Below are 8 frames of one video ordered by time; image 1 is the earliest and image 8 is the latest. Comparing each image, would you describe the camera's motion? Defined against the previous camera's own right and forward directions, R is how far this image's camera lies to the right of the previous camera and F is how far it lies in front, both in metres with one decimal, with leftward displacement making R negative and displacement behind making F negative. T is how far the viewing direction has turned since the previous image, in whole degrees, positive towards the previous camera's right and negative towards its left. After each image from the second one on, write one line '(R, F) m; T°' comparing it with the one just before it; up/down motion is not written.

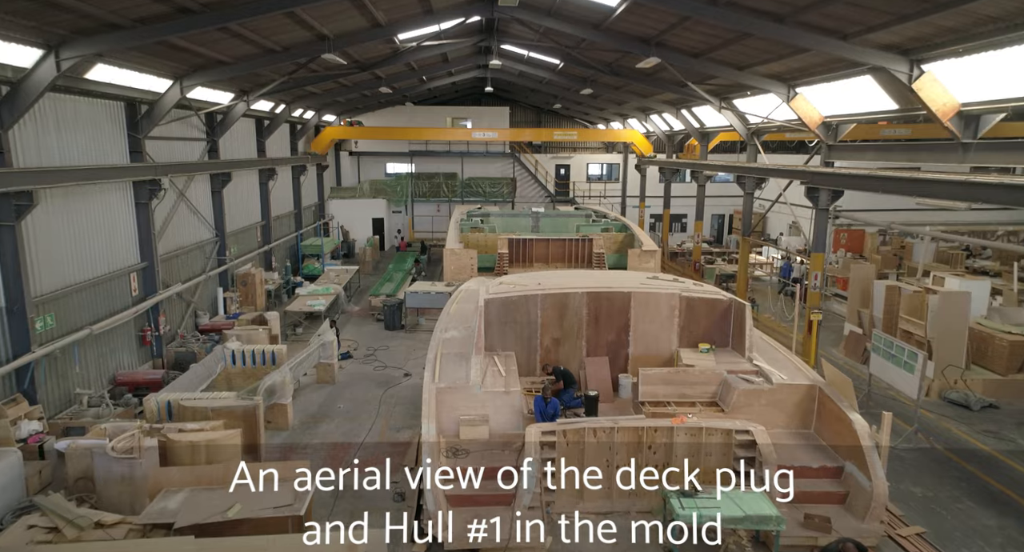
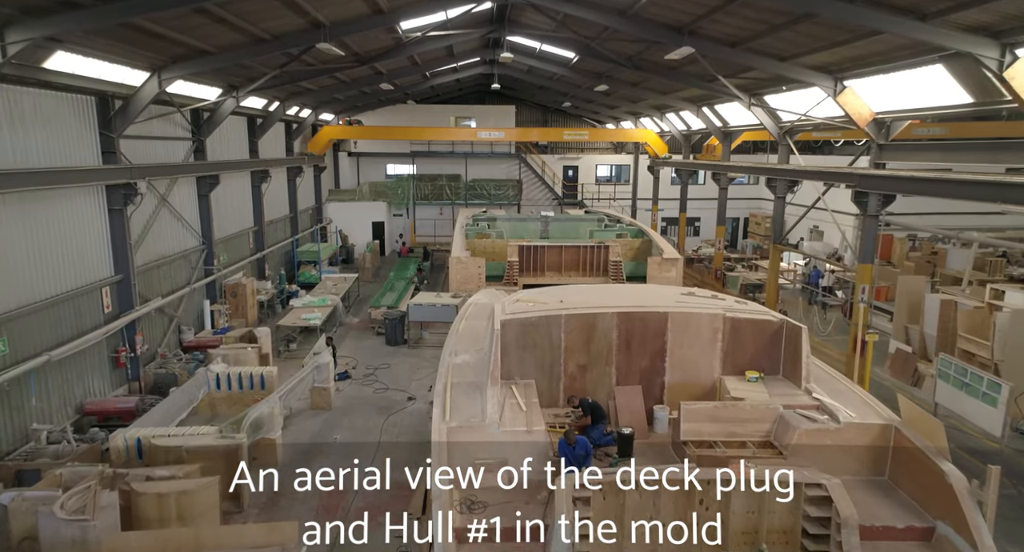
(-0.3, +1.1) m; 0°
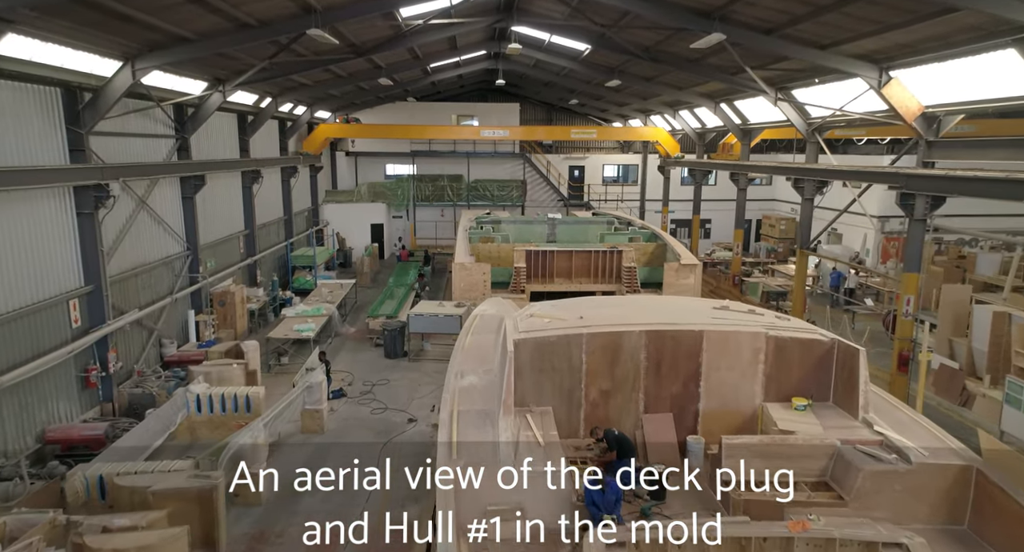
(-0.2, +0.9) m; 0°
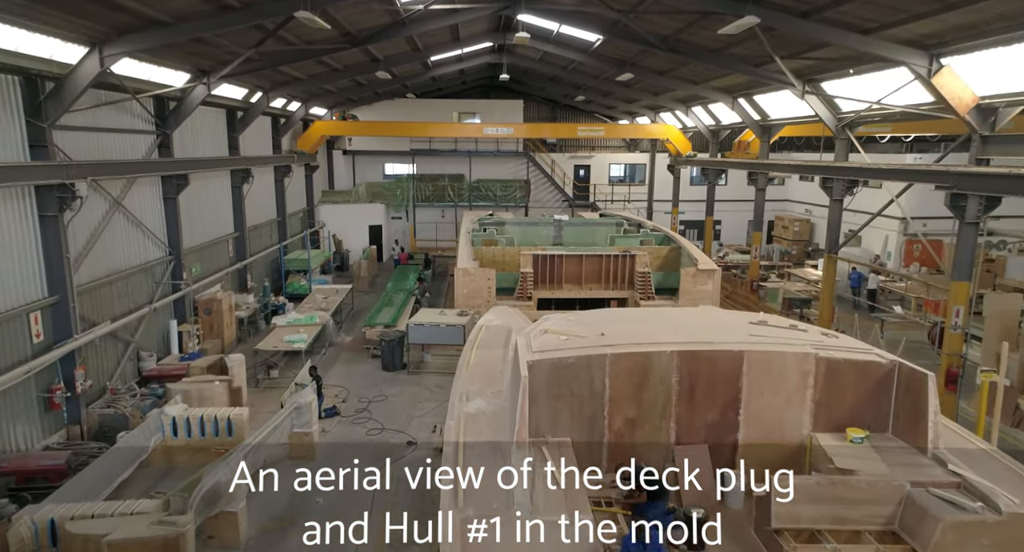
(-0.1, +0.8) m; 0°
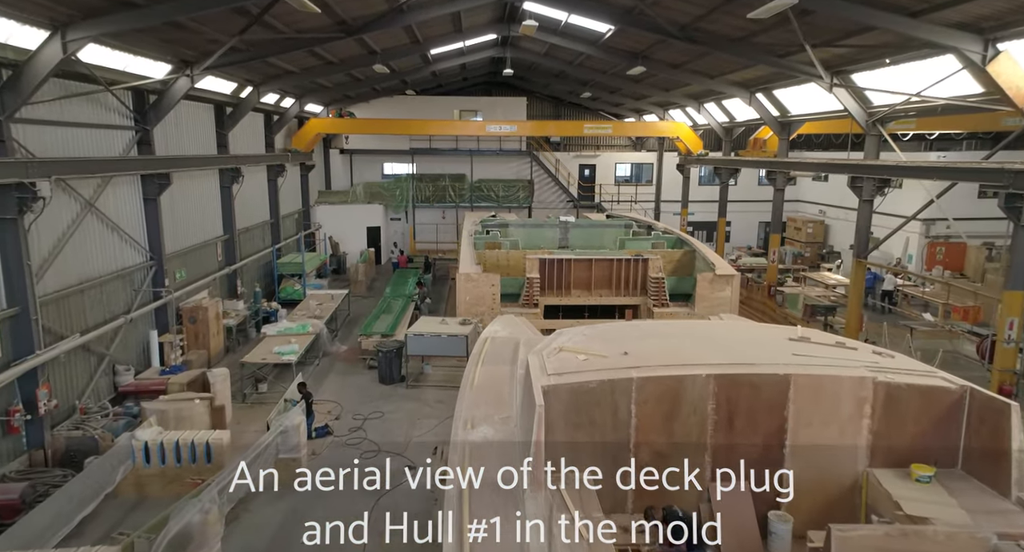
(-0.1, +0.8) m; 0°
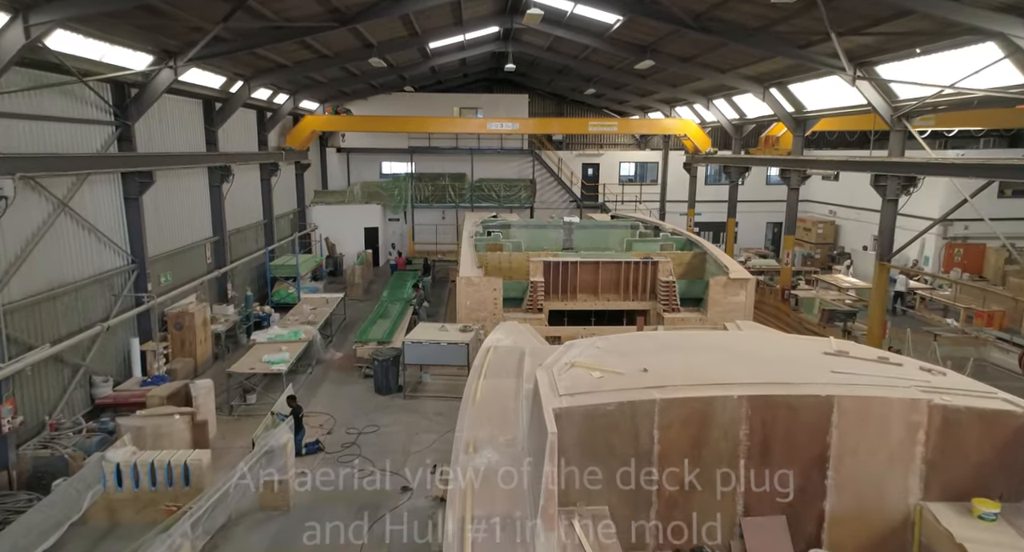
(-0.1, +0.6) m; 0°
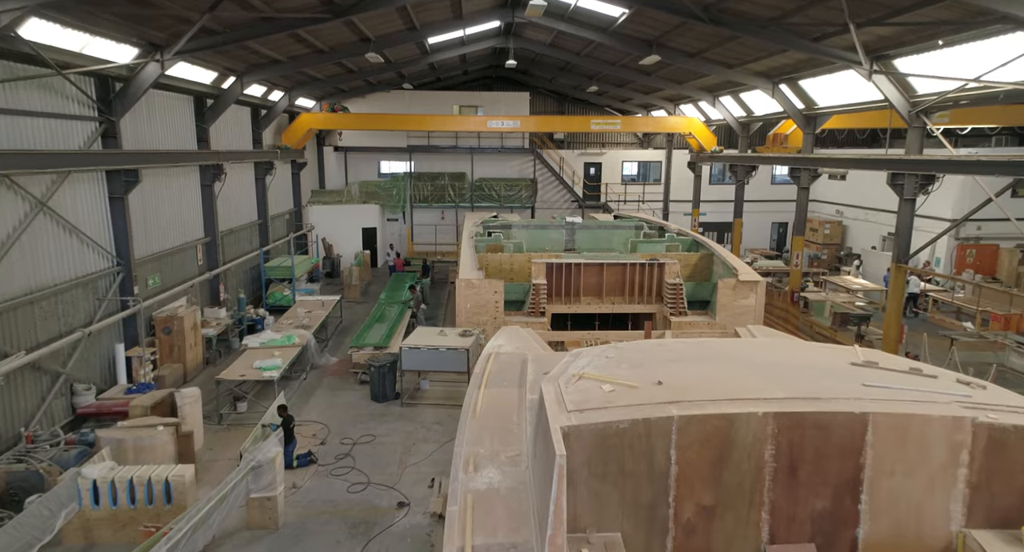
(0.0, +0.4) m; 0°
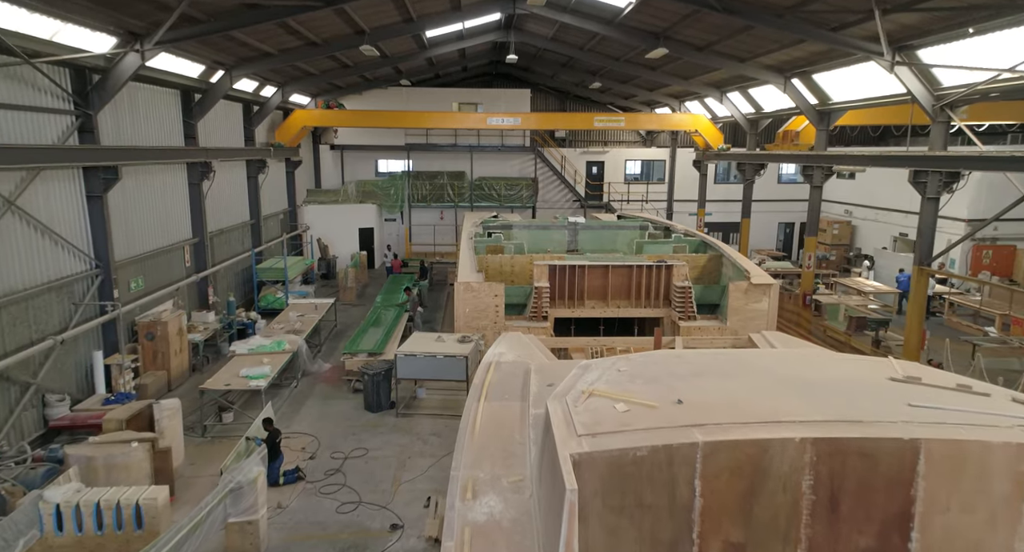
(0.0, +0.5) m; 0°
